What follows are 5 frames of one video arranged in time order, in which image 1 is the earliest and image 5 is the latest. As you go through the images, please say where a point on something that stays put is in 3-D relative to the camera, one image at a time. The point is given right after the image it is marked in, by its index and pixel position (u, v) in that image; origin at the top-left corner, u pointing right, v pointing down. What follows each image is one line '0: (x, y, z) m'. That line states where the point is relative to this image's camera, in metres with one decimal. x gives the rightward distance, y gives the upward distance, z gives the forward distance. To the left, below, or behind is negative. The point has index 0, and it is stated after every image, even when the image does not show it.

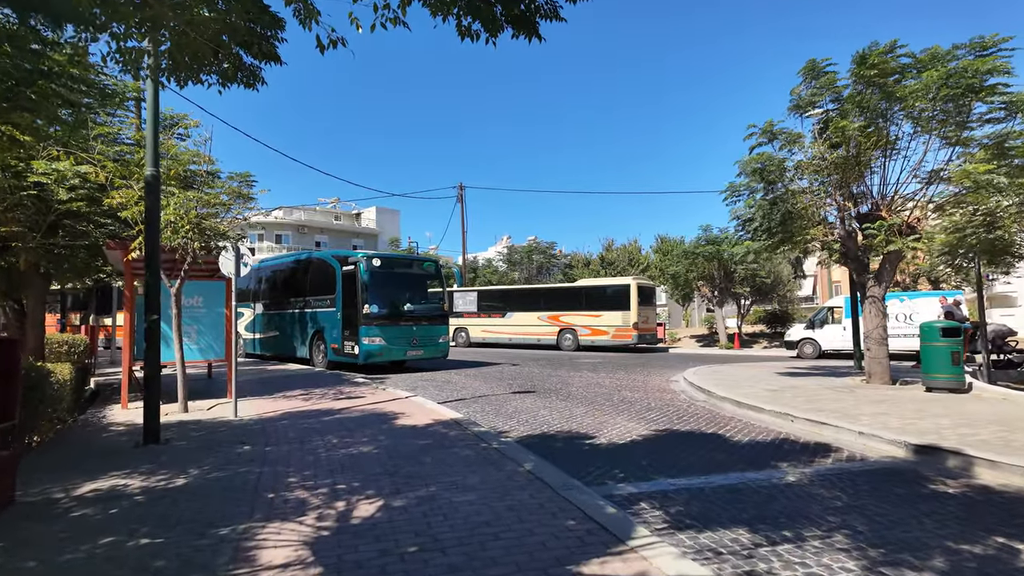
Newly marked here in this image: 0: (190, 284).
0: (-5.7, +0.1, +10.6) m
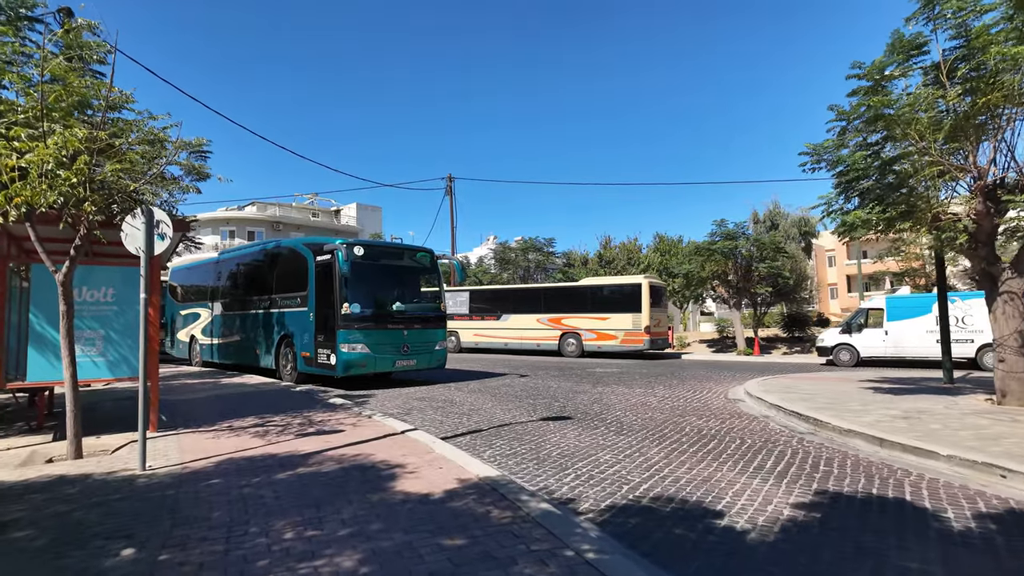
0: (-5.2, +0.2, +7.5) m
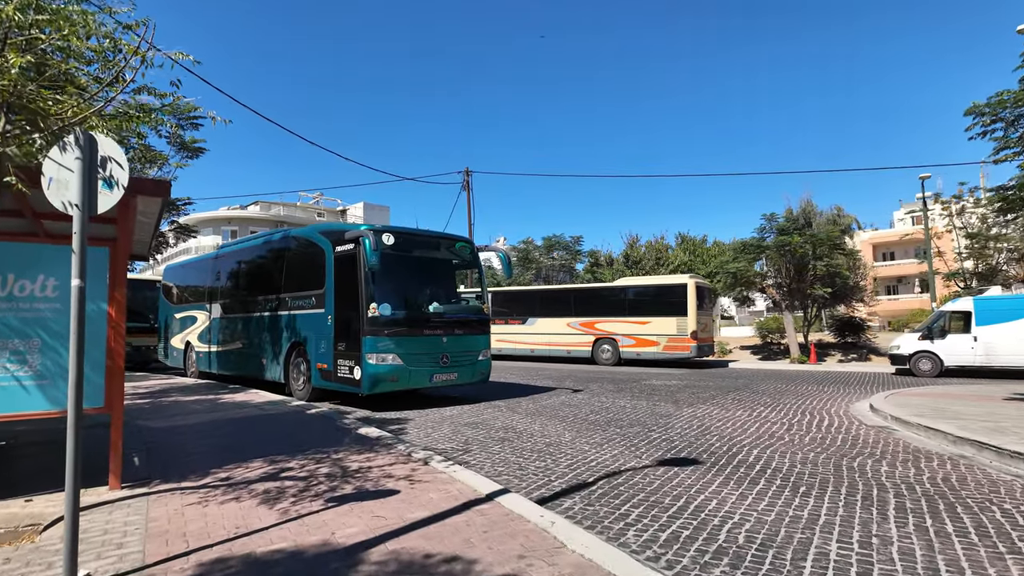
0: (-4.1, +0.3, +5.1) m
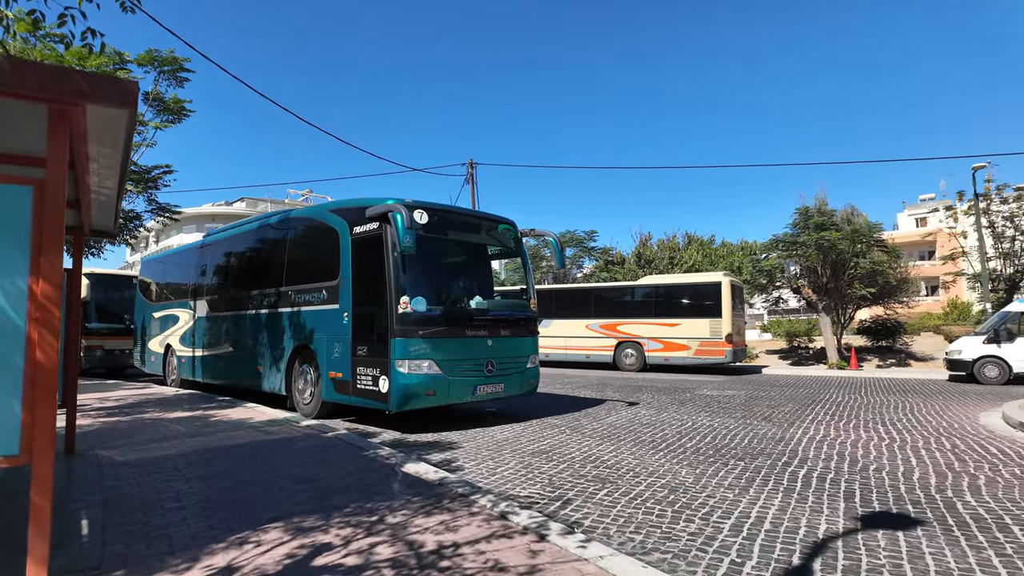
0: (-3.1, +0.5, +2.9) m
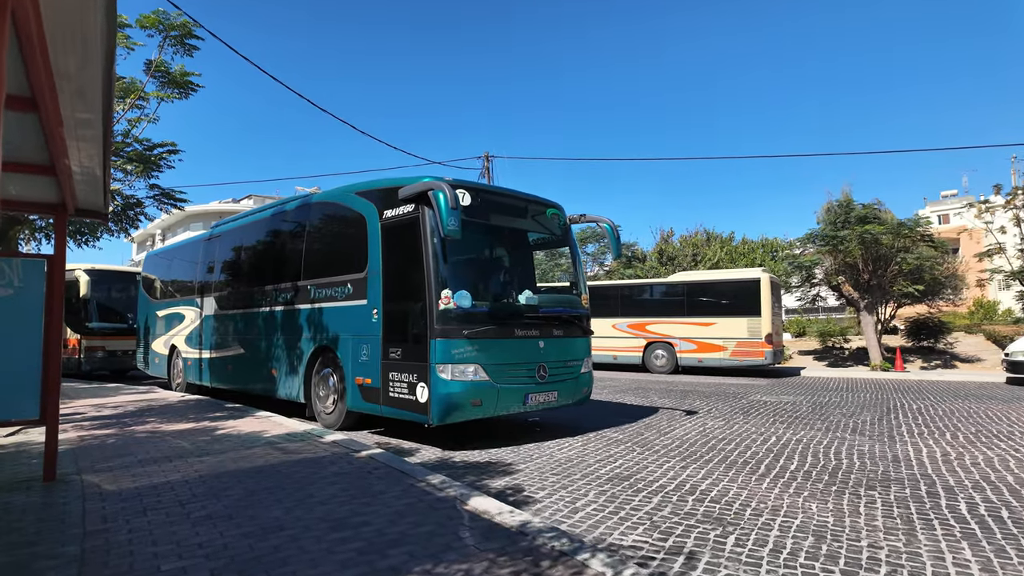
0: (-2.4, +0.6, +1.8) m
